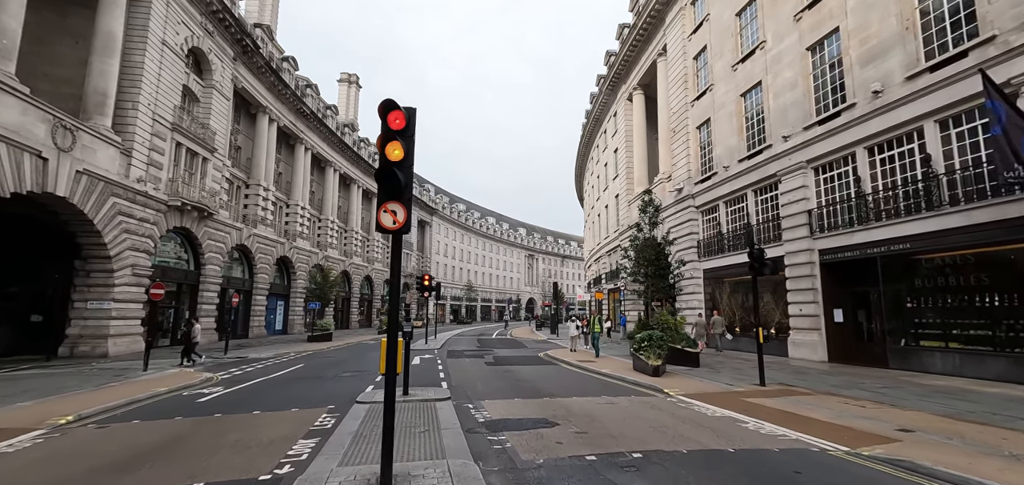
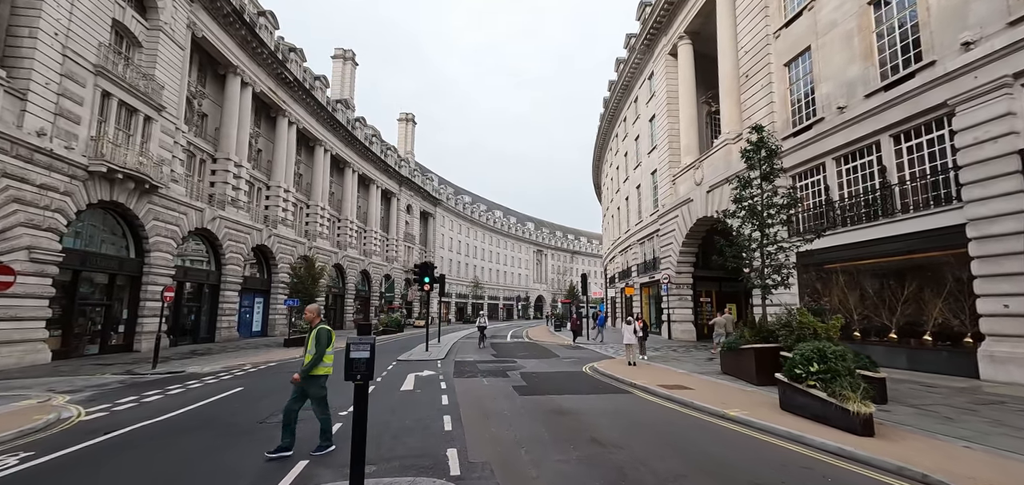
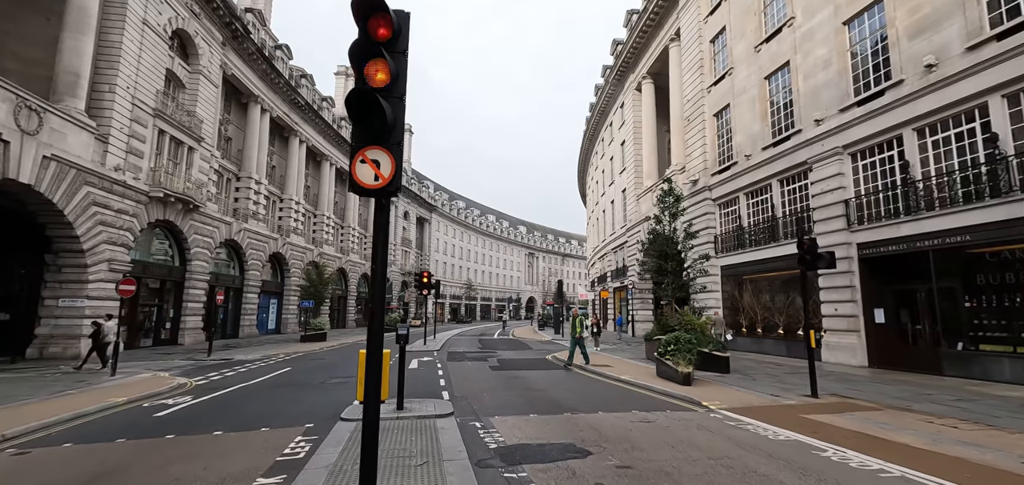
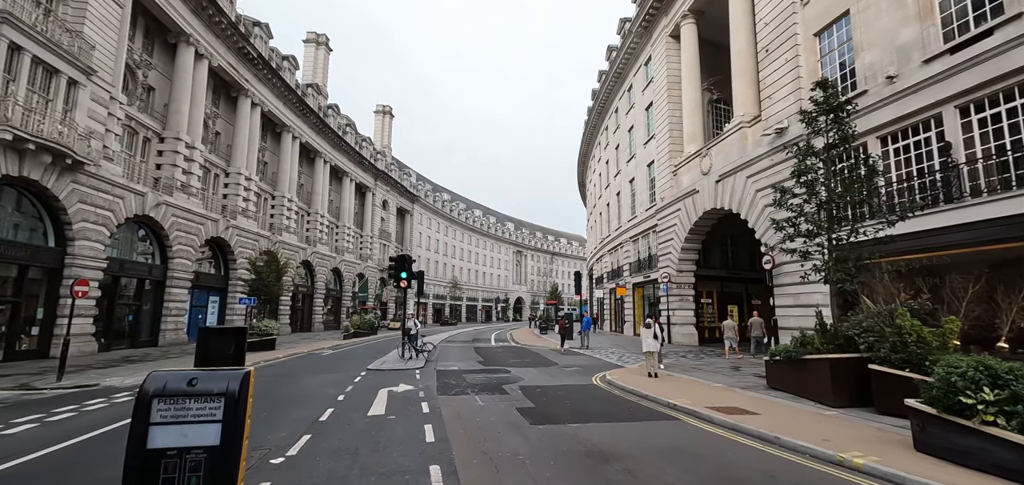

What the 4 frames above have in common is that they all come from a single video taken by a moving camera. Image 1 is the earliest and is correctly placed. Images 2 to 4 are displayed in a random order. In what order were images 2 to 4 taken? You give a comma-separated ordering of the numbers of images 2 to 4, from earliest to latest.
3, 2, 4
